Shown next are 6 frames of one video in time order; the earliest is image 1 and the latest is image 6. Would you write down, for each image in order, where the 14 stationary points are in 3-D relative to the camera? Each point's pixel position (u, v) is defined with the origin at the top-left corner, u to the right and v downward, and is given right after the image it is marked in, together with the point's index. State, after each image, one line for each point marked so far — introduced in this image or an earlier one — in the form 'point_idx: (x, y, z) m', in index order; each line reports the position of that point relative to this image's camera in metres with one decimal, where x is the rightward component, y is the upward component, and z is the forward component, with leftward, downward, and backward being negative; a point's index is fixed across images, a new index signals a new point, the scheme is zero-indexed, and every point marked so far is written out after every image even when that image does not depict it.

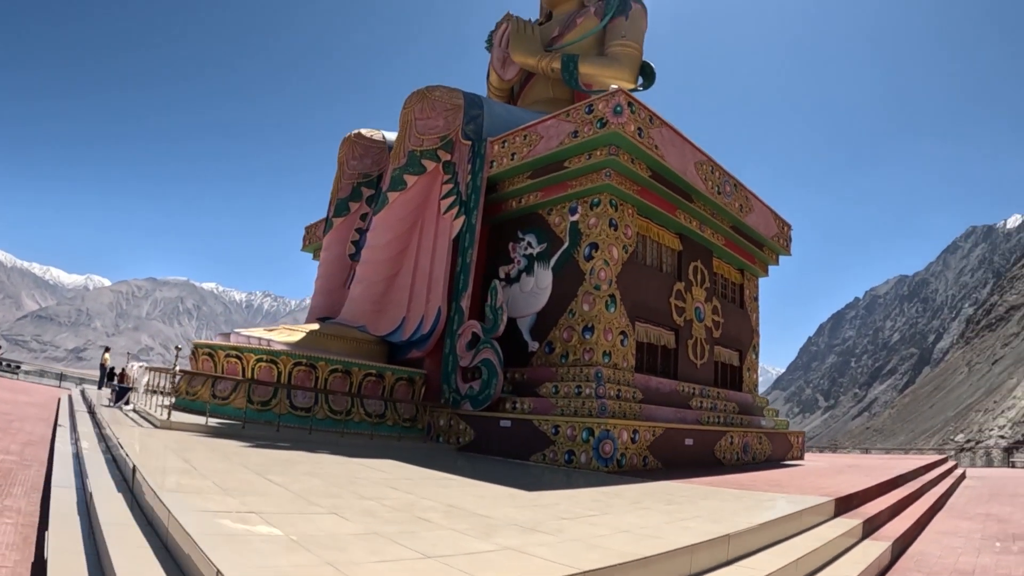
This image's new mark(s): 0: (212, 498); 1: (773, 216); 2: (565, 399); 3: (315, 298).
0: (-1.2, -0.9, +2.8) m
1: (+5.3, +1.5, +13.8) m
2: (+0.7, -1.3, +8.2) m
3: (-3.6, -0.2, +12.5) m
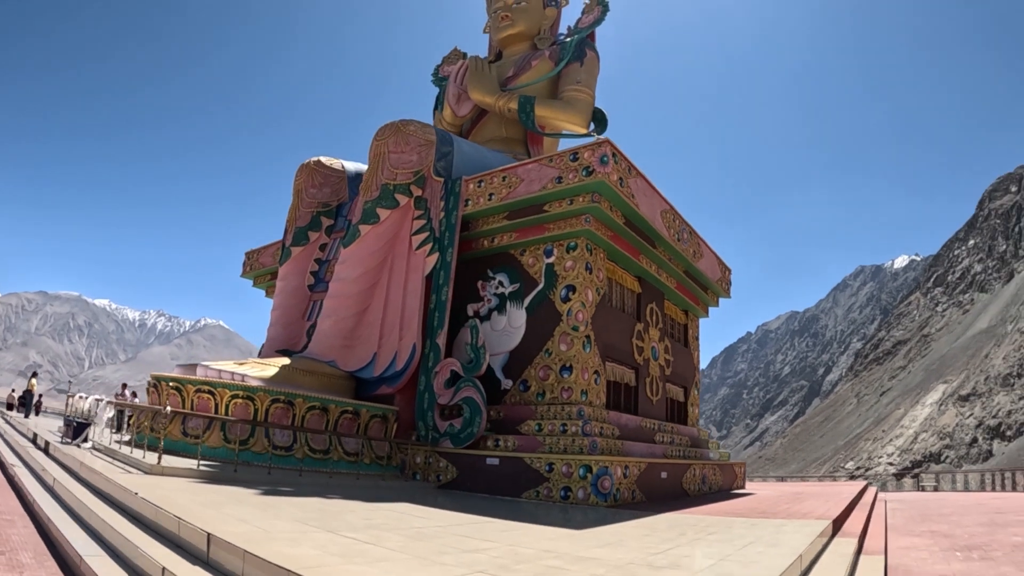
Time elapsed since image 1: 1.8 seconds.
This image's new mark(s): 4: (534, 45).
0: (-0.7, -1.1, +2.8) m
1: (+4.4, +0.6, +14.6) m
2: (+0.5, -1.9, +8.4) m
3: (-4.3, -0.8, +12.2) m
4: (+0.6, +6.9, +19.2) m
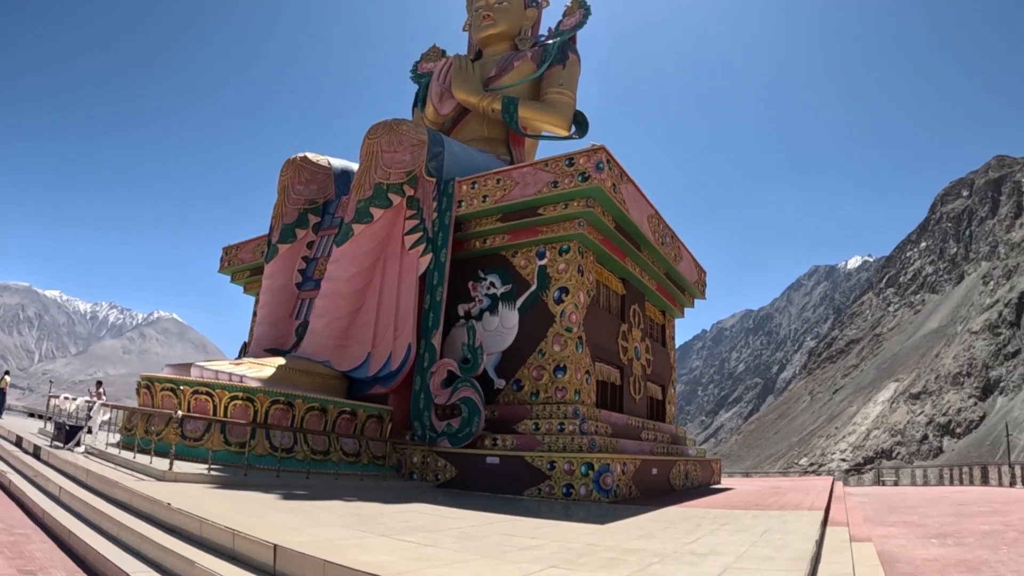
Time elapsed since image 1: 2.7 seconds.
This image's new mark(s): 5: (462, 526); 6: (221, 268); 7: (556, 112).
0: (-0.4, -1.2, +2.9) m
1: (+4.1, +0.6, +15.1) m
2: (+0.5, -1.9, +8.7) m
3: (-4.5, -0.7, +12.1) m
4: (+0.1, +6.9, +19.3) m
5: (-0.3, -1.5, +4.3) m
6: (-7.3, +0.5, +17.0) m
7: (+1.1, +4.3, +16.4) m
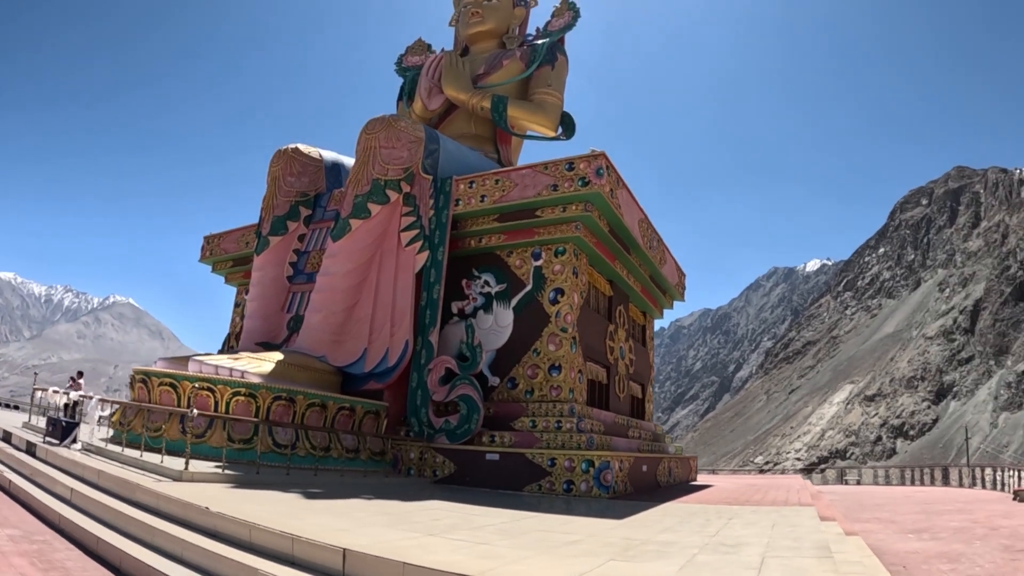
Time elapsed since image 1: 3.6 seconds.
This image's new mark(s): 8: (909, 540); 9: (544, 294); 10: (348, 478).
0: (-0.1, -1.2, +3.2) m
1: (+3.8, +0.5, +15.5) m
2: (+0.4, -1.9, +8.9) m
3: (-4.7, -0.6, +12.1) m
4: (-0.3, +7.0, +19.5) m
5: (-0.1, -1.5, +4.5) m
6: (-7.7, +0.7, +16.8) m
7: (+0.8, +4.3, +16.6) m
8: (+4.2, -2.8, +7.3) m
9: (+0.5, -0.1, +10.2) m
10: (-1.8, -2.1, +7.4) m
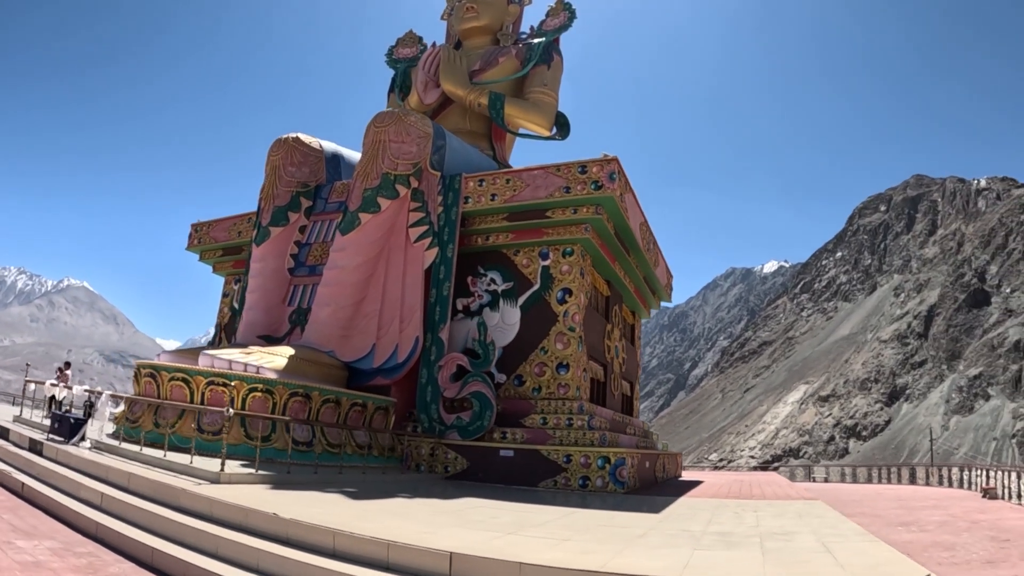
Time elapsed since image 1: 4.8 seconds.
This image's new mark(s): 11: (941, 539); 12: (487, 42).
0: (+0.4, -1.3, +3.3) m
1: (+3.7, +0.5, +15.8) m
2: (+0.6, -1.9, +9.1) m
3: (-4.7, -0.4, +12.0) m
4: (-0.4, +7.1, +19.6) m
5: (+0.3, -1.6, +4.7) m
6: (-7.8, +1.0, +16.6) m
7: (+0.7, +4.4, +16.8) m
8: (+4.4, -2.9, +7.7) m
9: (+0.6, -0.1, +10.4) m
10: (-1.6, -2.0, +7.5) m
11: (+4.7, -2.8, +7.4) m
12: (-0.7, +7.1, +19.6) m
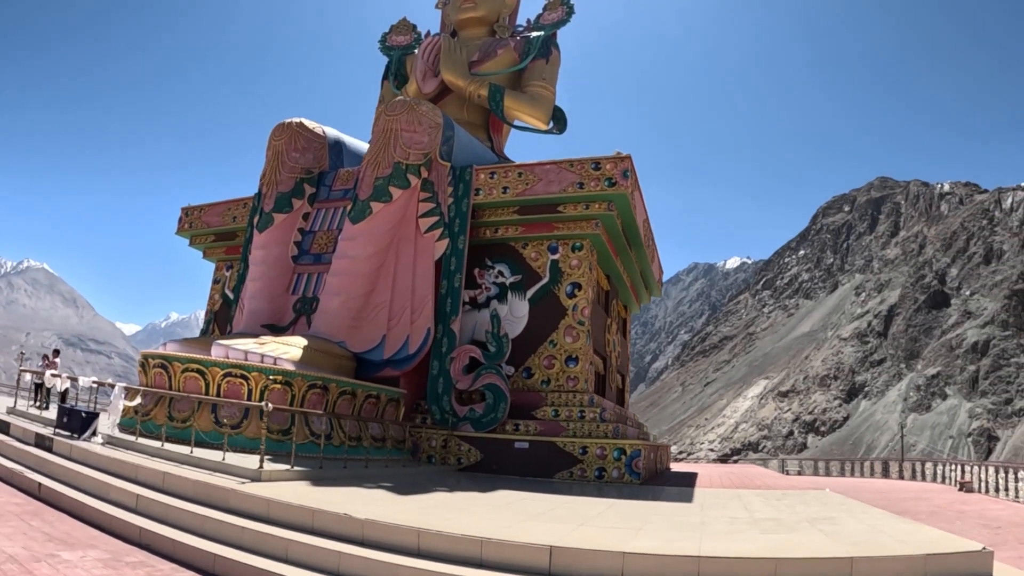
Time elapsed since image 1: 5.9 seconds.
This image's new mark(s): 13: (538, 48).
0: (+0.8, -1.3, +3.5) m
1: (+3.6, +0.6, +16.1) m
2: (+0.8, -1.8, +9.3) m
3: (-4.6, -0.2, +11.9) m
4: (-0.5, +7.4, +19.6) m
5: (+0.6, -1.6, +4.8) m
6: (-7.9, +1.4, +16.3) m
7: (+0.7, +4.5, +16.9) m
8: (+4.6, -2.9, +8.0) m
9: (+0.8, 0.0, +10.5) m
10: (-1.3, -1.9, +7.6) m
11: (+4.9, -2.8, +7.7) m
12: (-0.8, +7.3, +19.6) m
13: (+0.7, +6.1, +17.4) m
